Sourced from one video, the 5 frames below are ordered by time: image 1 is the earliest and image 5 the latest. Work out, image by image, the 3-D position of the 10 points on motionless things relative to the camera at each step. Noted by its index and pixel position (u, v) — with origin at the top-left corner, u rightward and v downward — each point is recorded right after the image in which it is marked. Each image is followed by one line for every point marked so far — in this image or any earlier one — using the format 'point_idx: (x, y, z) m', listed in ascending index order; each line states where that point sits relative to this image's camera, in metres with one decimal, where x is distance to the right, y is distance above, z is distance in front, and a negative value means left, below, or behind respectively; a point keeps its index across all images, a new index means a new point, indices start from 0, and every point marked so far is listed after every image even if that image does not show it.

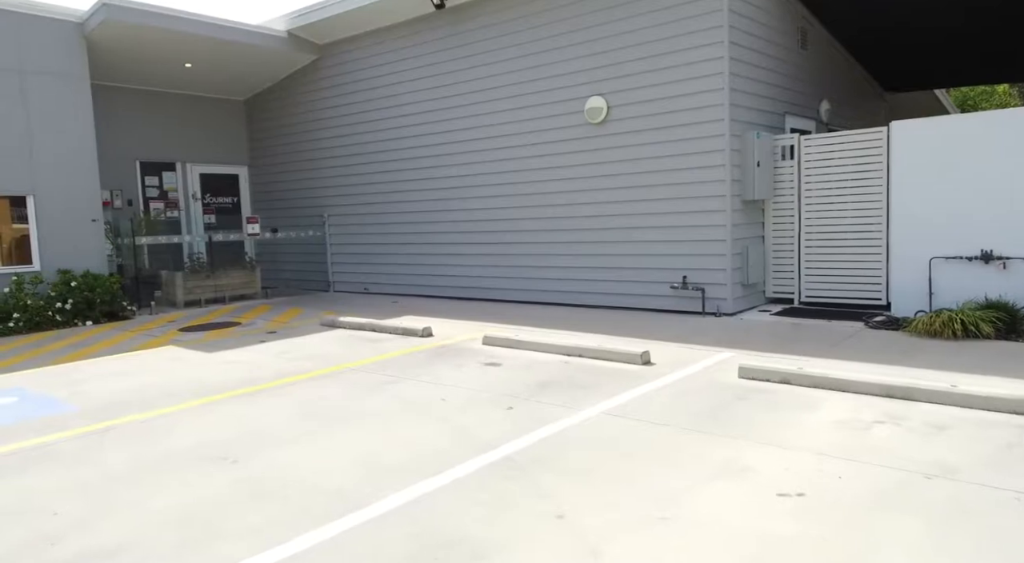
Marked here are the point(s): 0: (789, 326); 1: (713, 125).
0: (+2.8, -0.4, +7.3) m
1: (+2.2, +1.7, +7.8) m
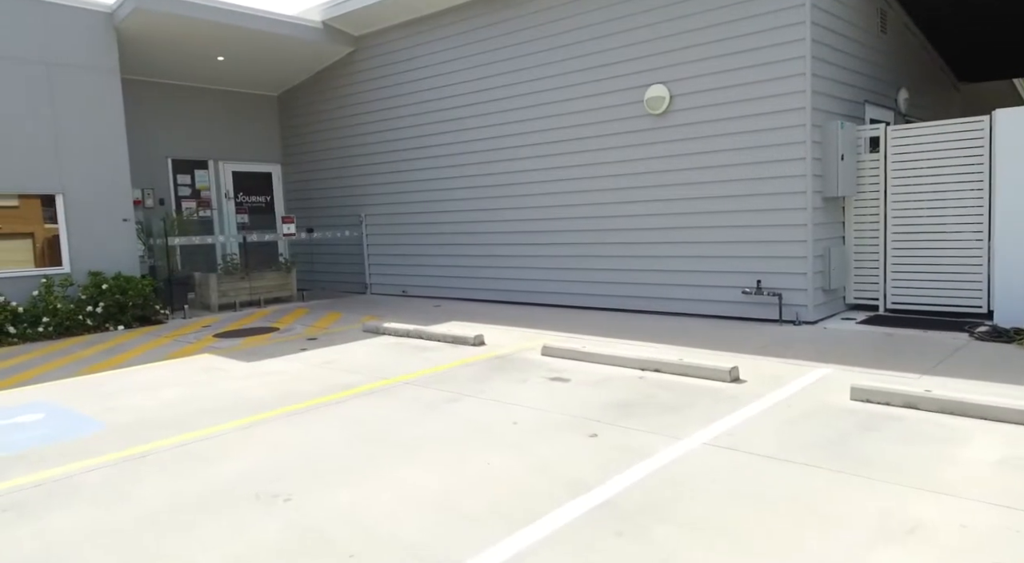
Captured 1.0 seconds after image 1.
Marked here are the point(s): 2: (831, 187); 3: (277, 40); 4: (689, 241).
0: (+3.3, -0.5, +6.6) m
1: (+2.7, +1.6, +7.1) m
2: (+3.2, +1.0, +7.3) m
3: (-3.5, +3.6, +10.7) m
4: (+1.9, +0.4, +8.0) m
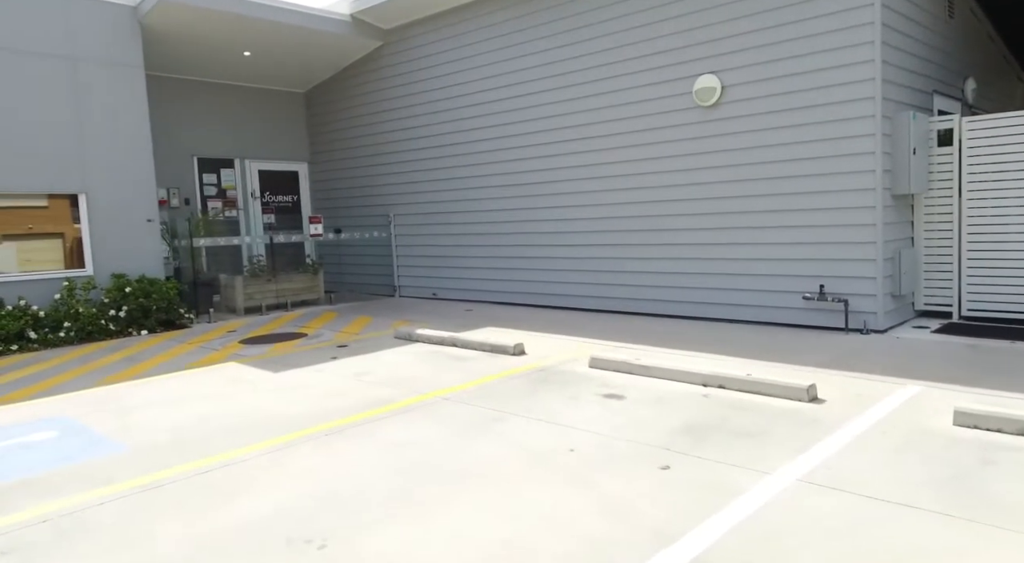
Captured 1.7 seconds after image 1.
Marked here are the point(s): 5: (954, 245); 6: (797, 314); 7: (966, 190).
0: (+3.7, -0.5, +6.0) m
1: (+3.1, +1.6, +6.5) m
2: (+3.6, +0.9, +6.7) m
3: (-3.0, +3.5, +10.4) m
4: (+2.4, +0.4, +7.4) m
5: (+4.2, +0.3, +7.0) m
6: (+2.8, -0.3, +7.1) m
7: (+4.3, +0.9, +6.9) m
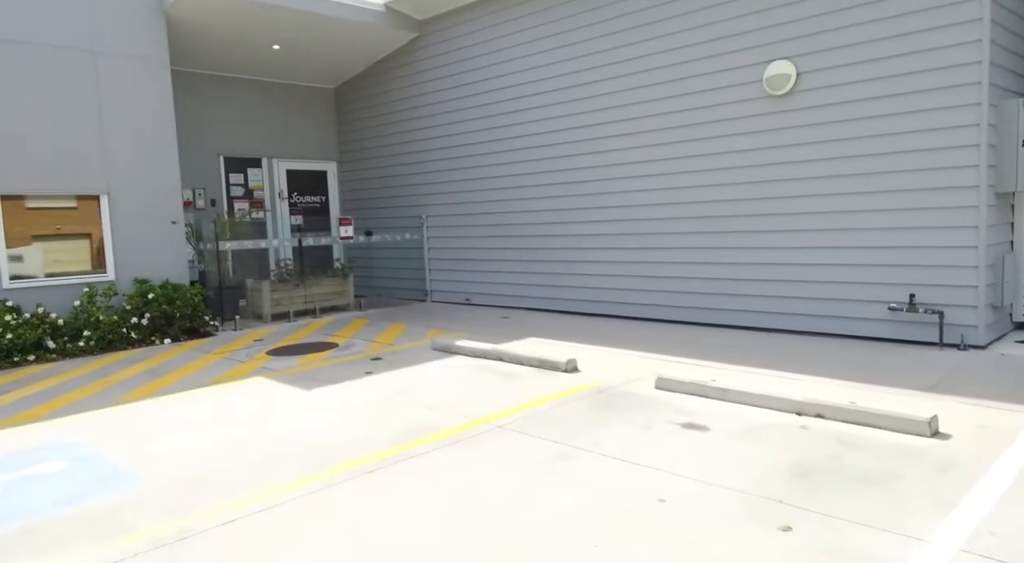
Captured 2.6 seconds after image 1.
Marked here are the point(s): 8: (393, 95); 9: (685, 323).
0: (+4.1, -0.6, +5.2) m
1: (+3.6, +1.5, +5.8) m
2: (+4.0, +0.8, +5.9) m
3: (-2.4, +3.5, +9.8) m
4: (+2.8, +0.3, +6.7) m
5: (+4.7, +0.3, +6.2) m
6: (+3.3, -0.4, +6.4) m
7: (+4.7, +0.8, +6.1) m
8: (-1.8, +2.9, +11.1) m
9: (+1.9, -0.4, +7.8) m
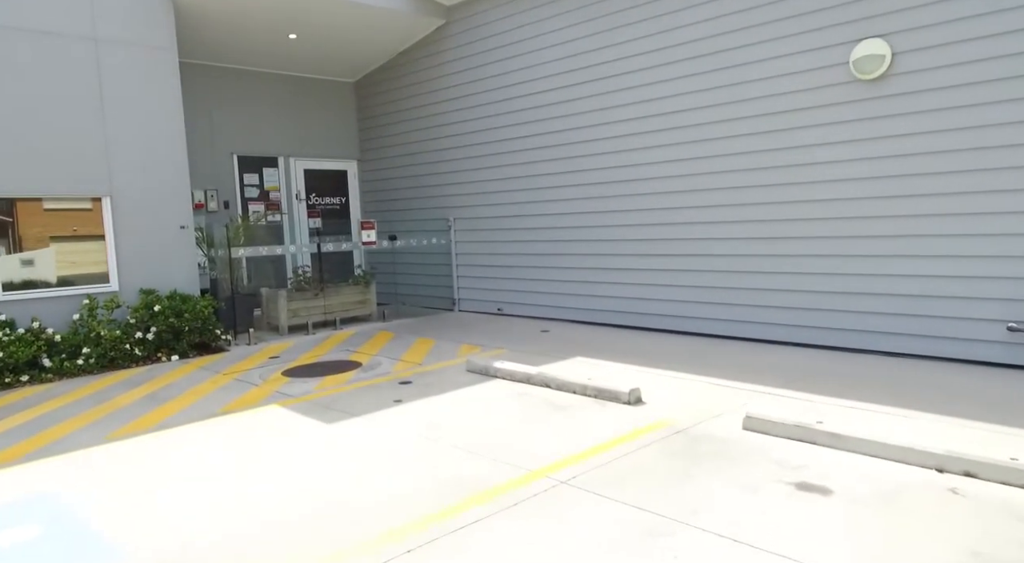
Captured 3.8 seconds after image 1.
0: (+4.5, -0.7, +4.3) m
1: (+3.9, +1.4, +4.8) m
2: (+4.4, +0.7, +5.0) m
3: (-1.9, +3.4, +9.0) m
4: (+3.2, +0.2, +5.8) m
5: (+5.1, +0.2, +5.2) m
6: (+3.6, -0.5, +5.5) m
7: (+5.1, +0.7, +5.1) m
8: (-1.3, +2.8, +10.3) m
9: (+2.3, -0.6, +6.9) m
